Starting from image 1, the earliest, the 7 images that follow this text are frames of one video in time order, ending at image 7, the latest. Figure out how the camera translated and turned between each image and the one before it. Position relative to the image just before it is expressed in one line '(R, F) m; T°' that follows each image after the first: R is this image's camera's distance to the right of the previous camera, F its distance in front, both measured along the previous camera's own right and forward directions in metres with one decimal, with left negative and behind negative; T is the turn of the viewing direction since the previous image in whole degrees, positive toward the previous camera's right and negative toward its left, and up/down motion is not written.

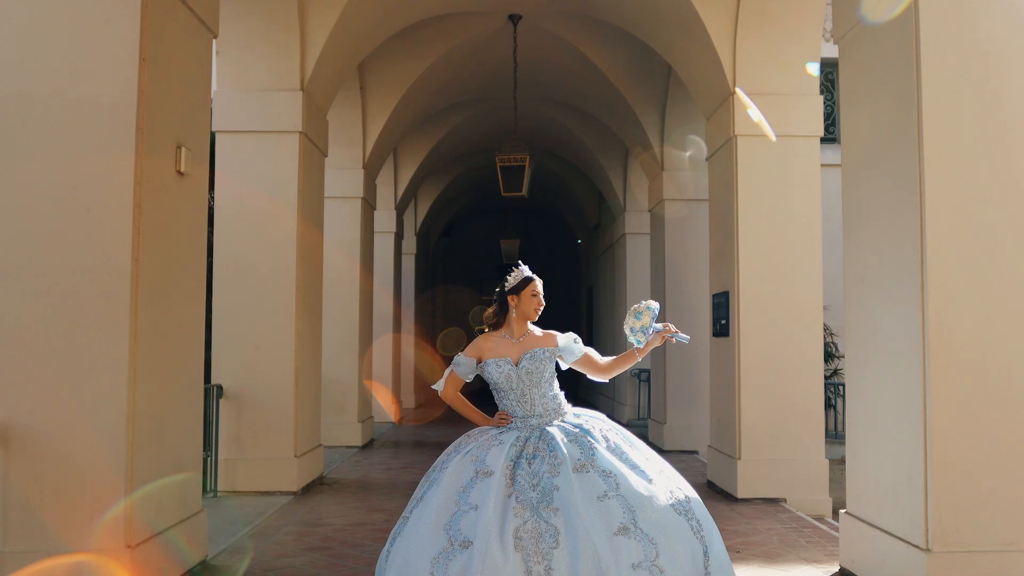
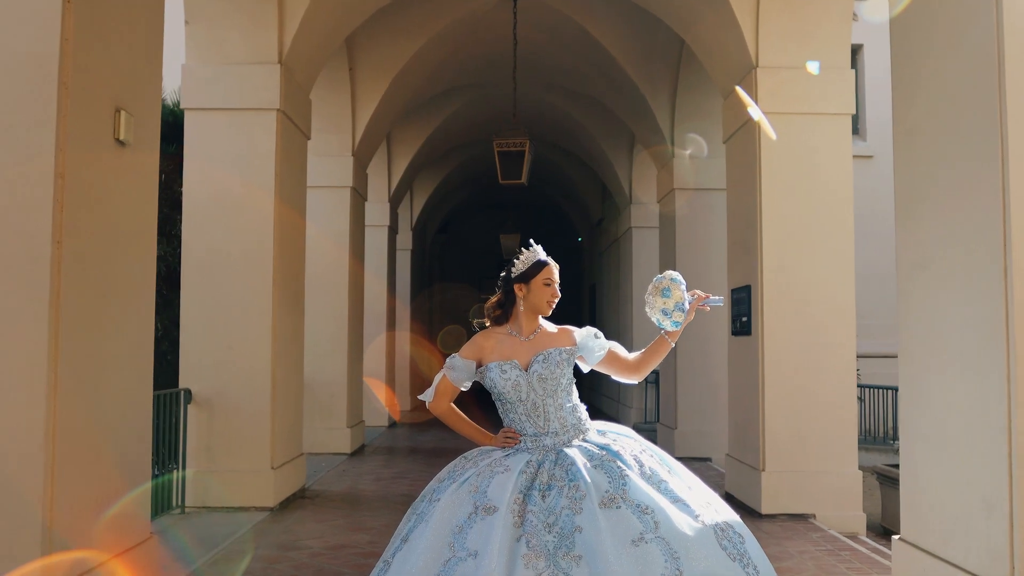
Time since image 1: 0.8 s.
(0.0, +0.7) m; 0°
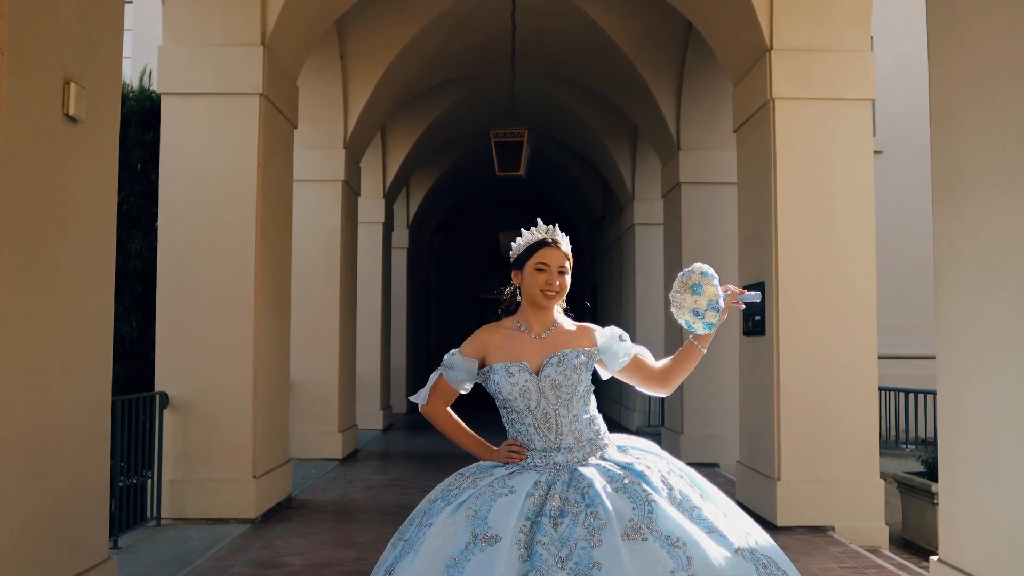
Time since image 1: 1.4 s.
(0.0, +0.4) m; 0°
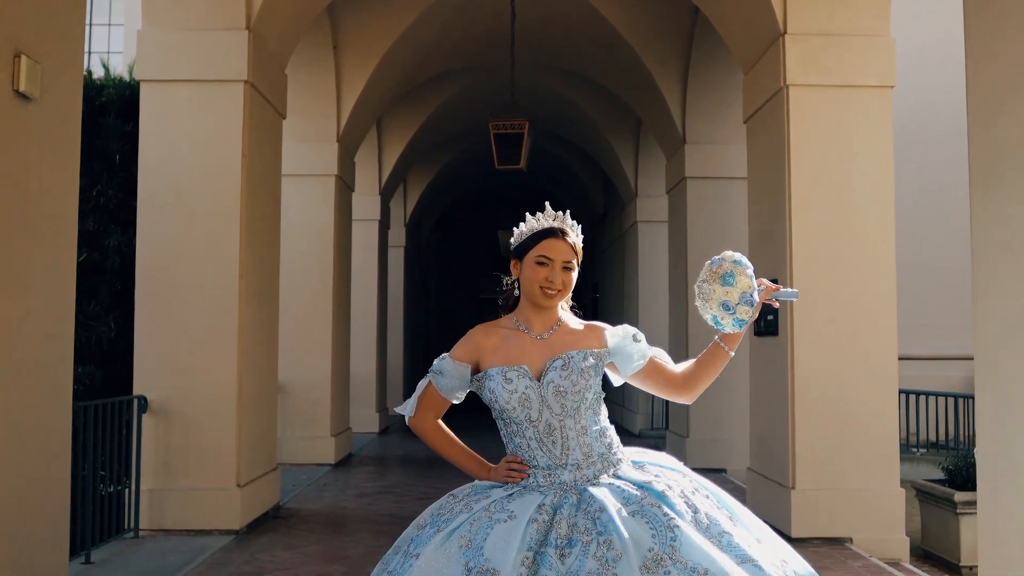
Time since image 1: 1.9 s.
(0.0, +0.3) m; 0°
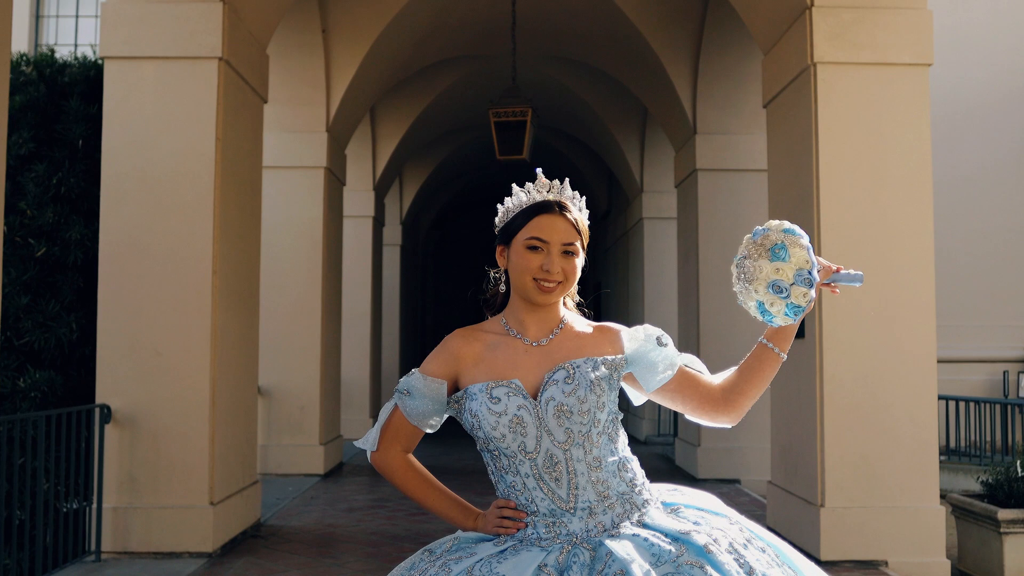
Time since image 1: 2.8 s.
(0.0, +0.5) m; 0°
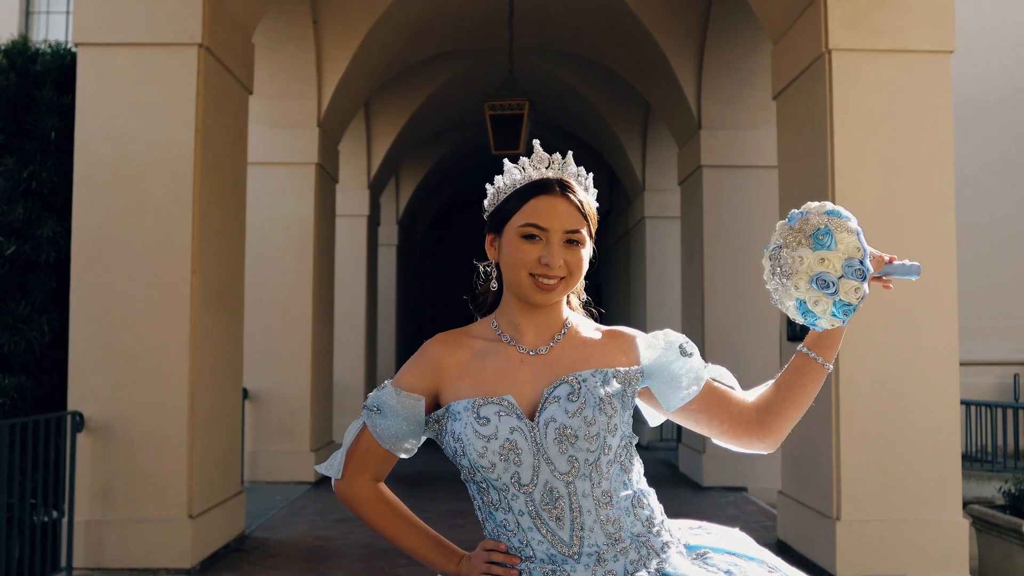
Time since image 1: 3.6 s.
(0.0, +0.3) m; 0°
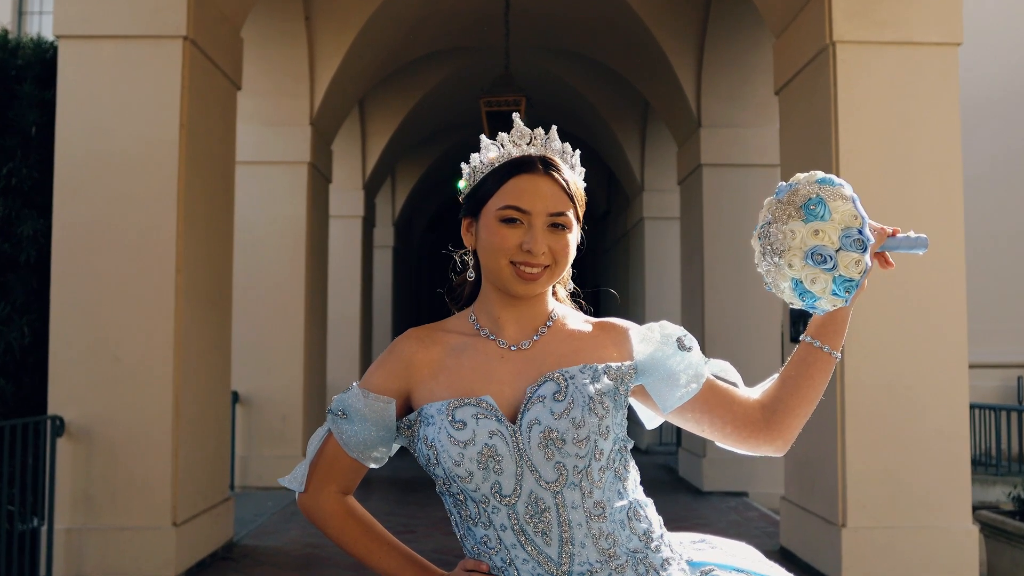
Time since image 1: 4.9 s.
(0.0, +0.1) m; 0°
